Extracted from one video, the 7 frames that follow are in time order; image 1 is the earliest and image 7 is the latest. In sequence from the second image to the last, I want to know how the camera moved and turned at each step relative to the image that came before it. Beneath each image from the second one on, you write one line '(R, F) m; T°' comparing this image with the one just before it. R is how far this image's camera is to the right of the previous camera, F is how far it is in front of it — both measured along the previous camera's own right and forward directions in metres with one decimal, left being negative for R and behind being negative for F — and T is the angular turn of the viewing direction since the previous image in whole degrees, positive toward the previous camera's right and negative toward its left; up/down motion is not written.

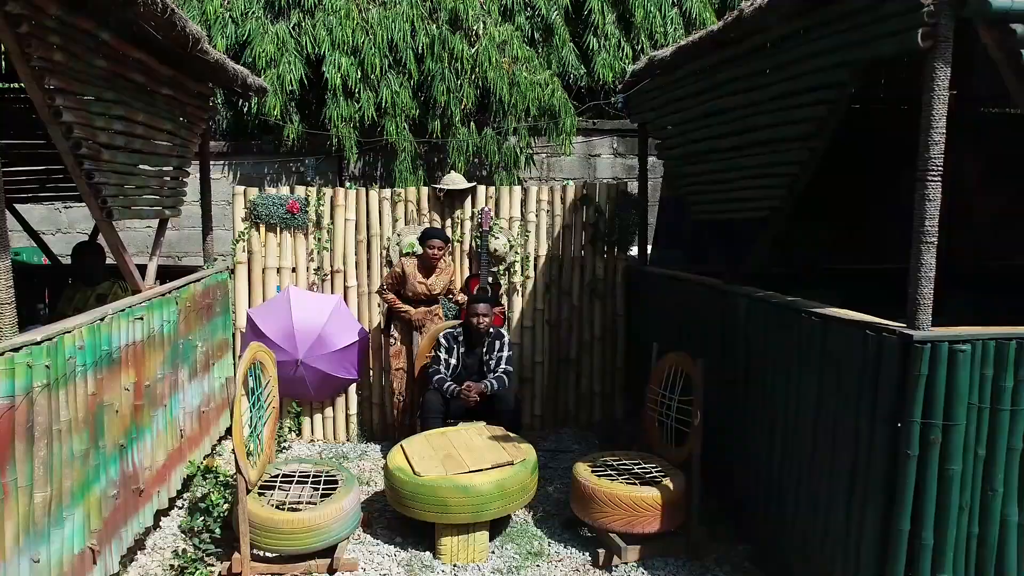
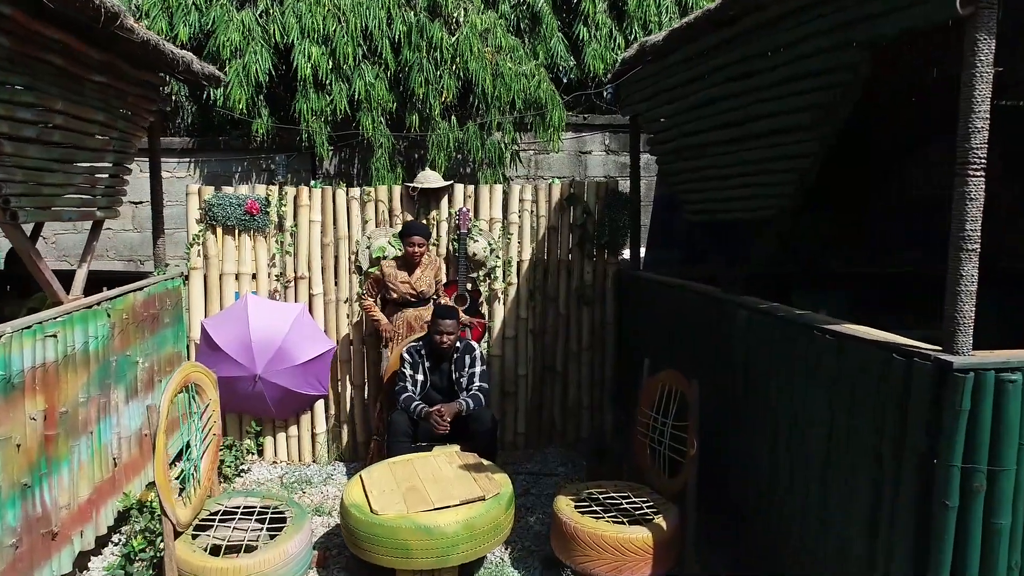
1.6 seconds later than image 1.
(+0.2, +0.5) m; 0°
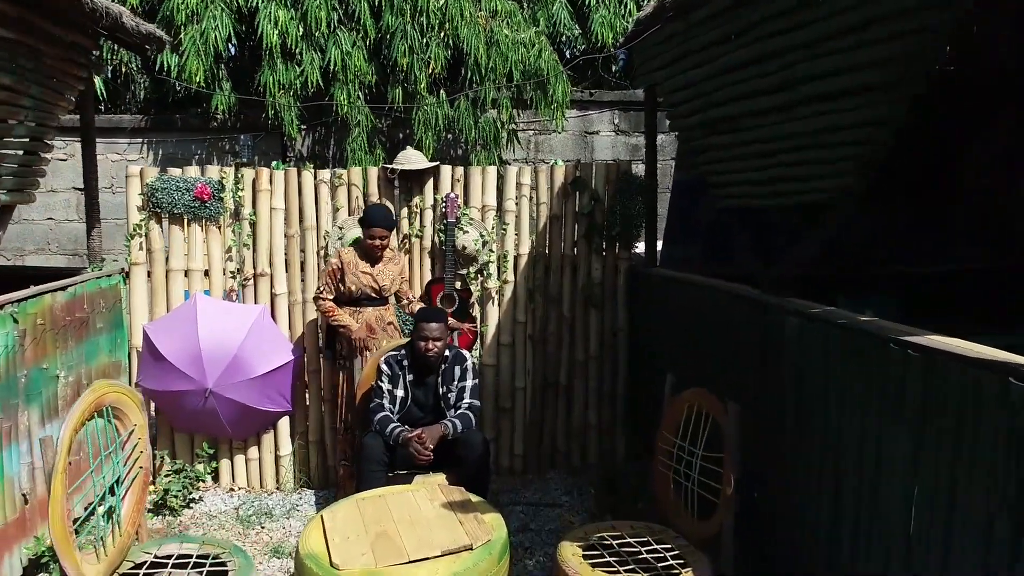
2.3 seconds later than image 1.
(0.0, +0.7) m; +1°
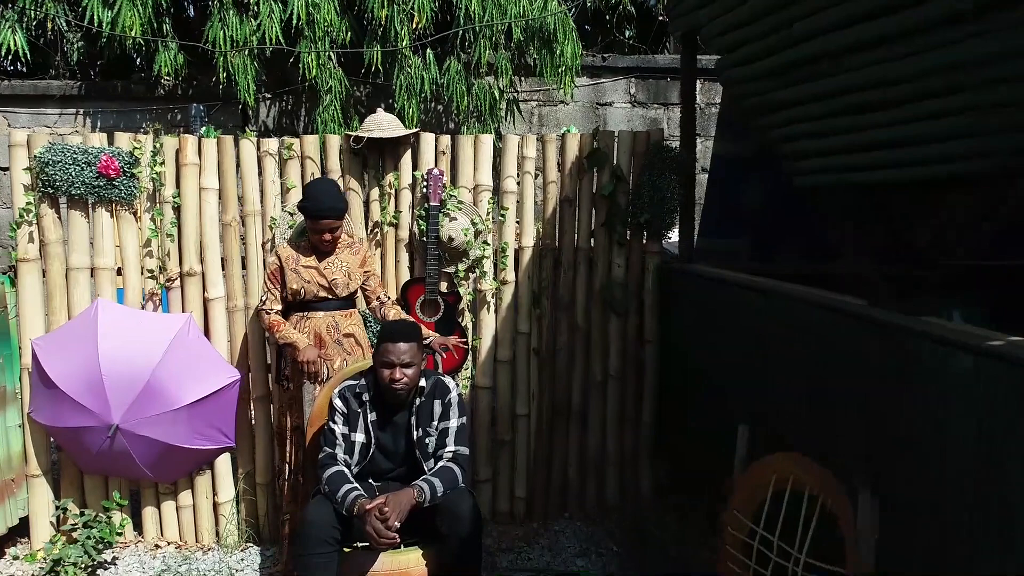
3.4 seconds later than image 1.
(0.0, +1.1) m; -1°
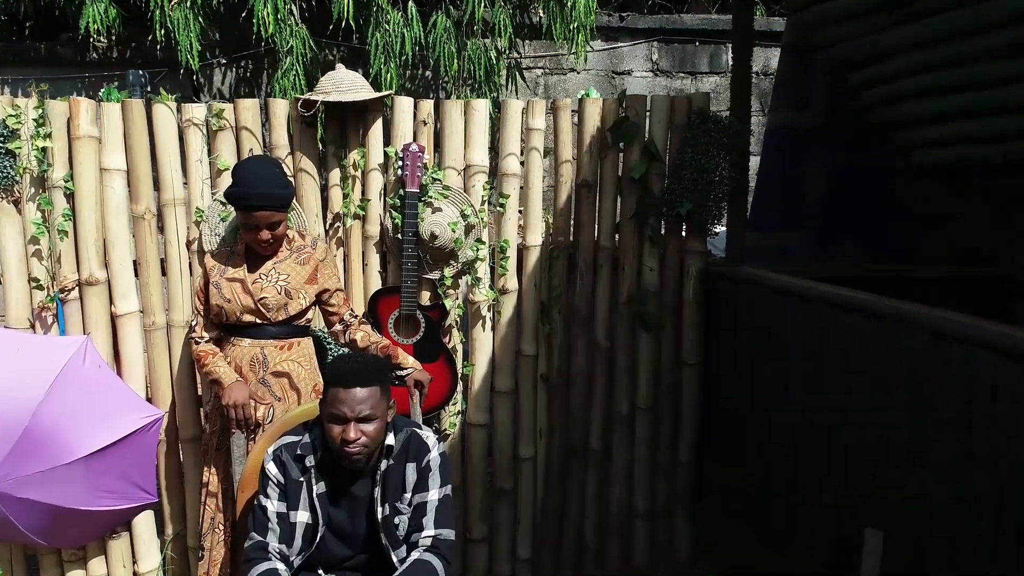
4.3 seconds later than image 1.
(0.0, +0.9) m; 0°
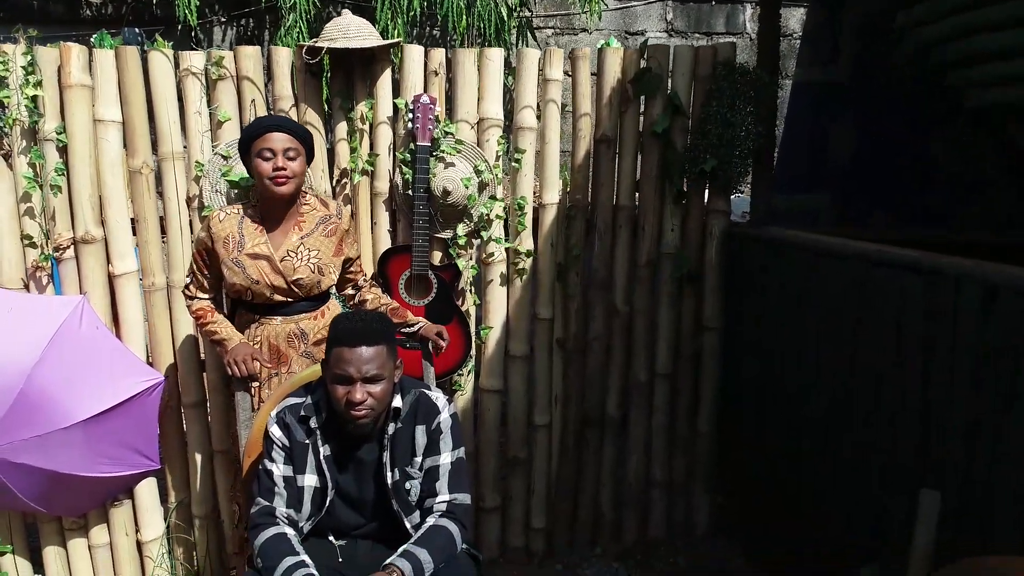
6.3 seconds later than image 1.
(-0.1, +0.1) m; 0°
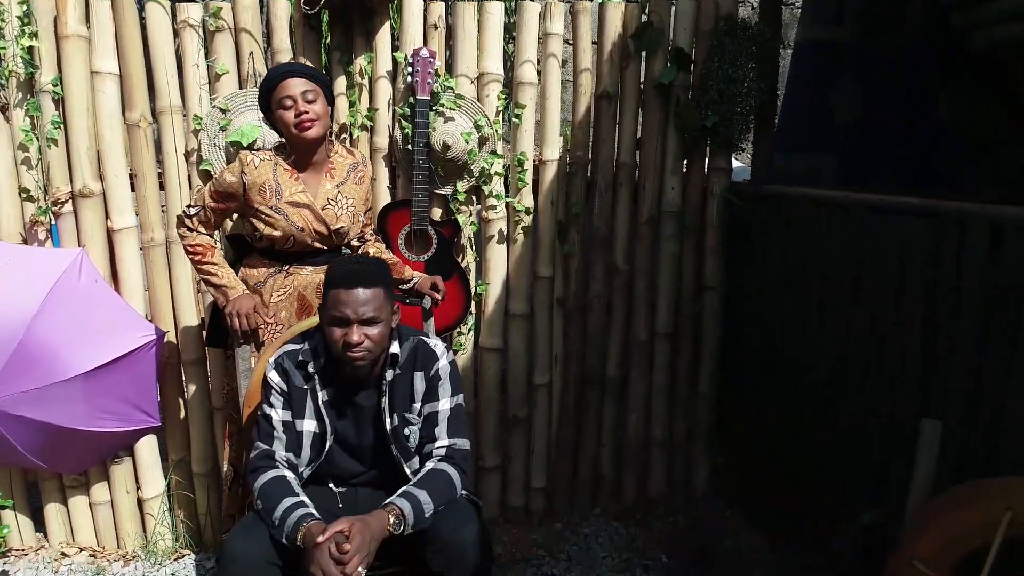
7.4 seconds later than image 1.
(0.0, 0.0) m; 0°
